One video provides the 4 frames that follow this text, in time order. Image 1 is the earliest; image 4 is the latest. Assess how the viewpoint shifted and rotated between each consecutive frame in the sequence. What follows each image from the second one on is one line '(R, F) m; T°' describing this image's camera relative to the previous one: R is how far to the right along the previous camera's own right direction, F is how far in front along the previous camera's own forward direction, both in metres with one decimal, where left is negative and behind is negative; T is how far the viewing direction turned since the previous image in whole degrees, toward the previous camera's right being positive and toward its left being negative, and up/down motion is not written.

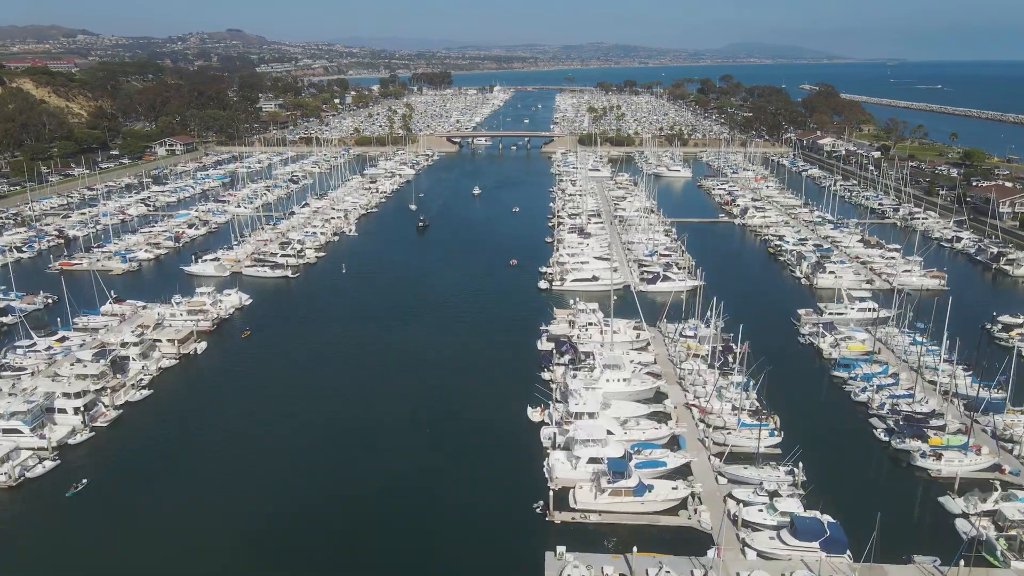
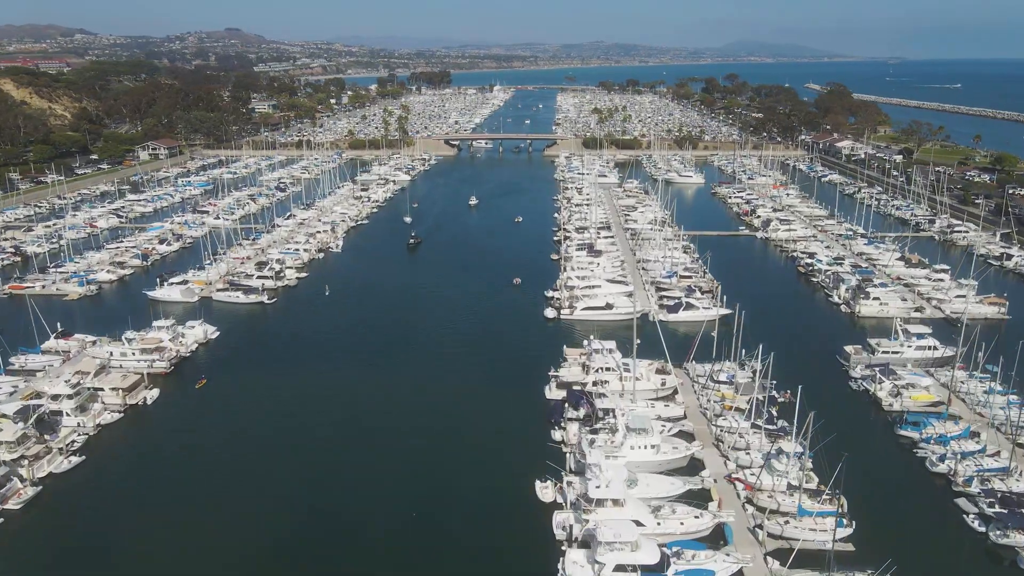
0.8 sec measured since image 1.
(-0.1, +4.1) m; 0°
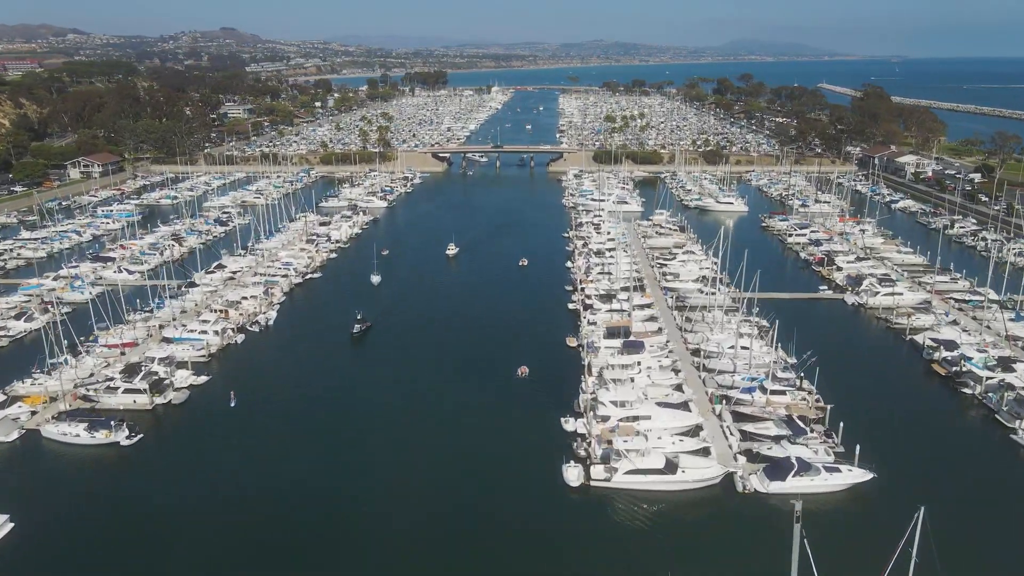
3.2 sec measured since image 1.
(0.0, +12.4) m; 0°
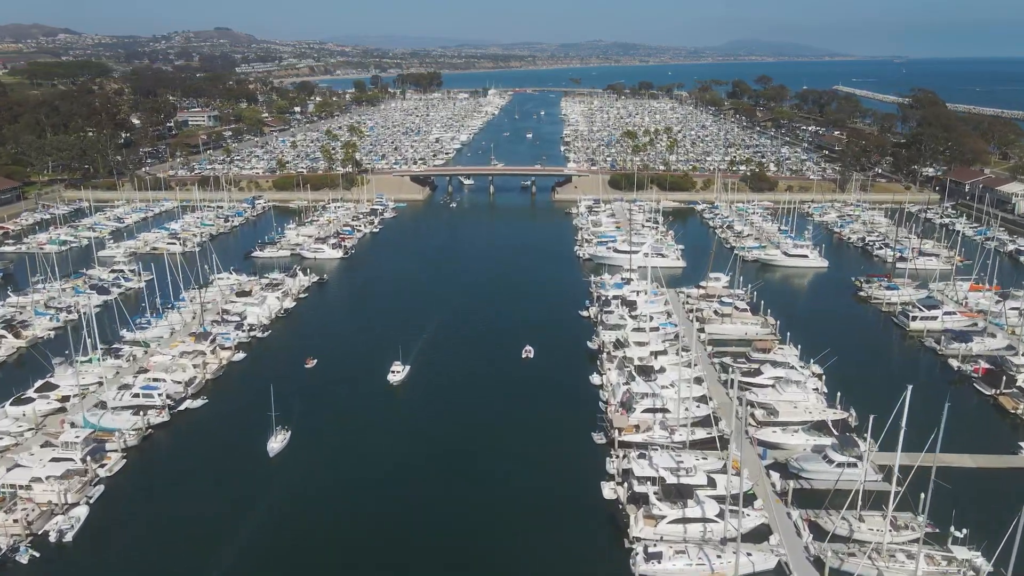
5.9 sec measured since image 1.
(+0.2, +13.9) m; 0°
